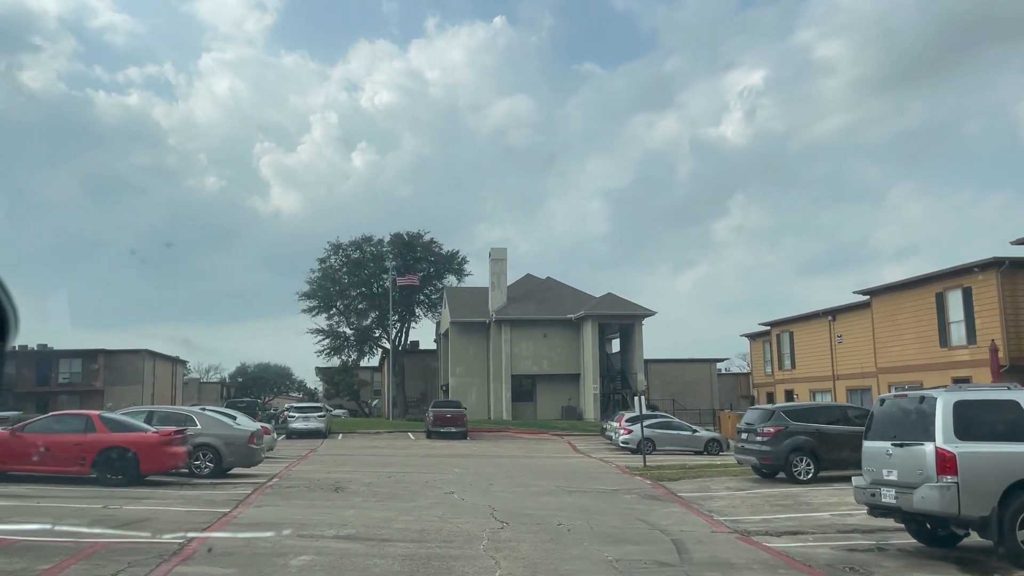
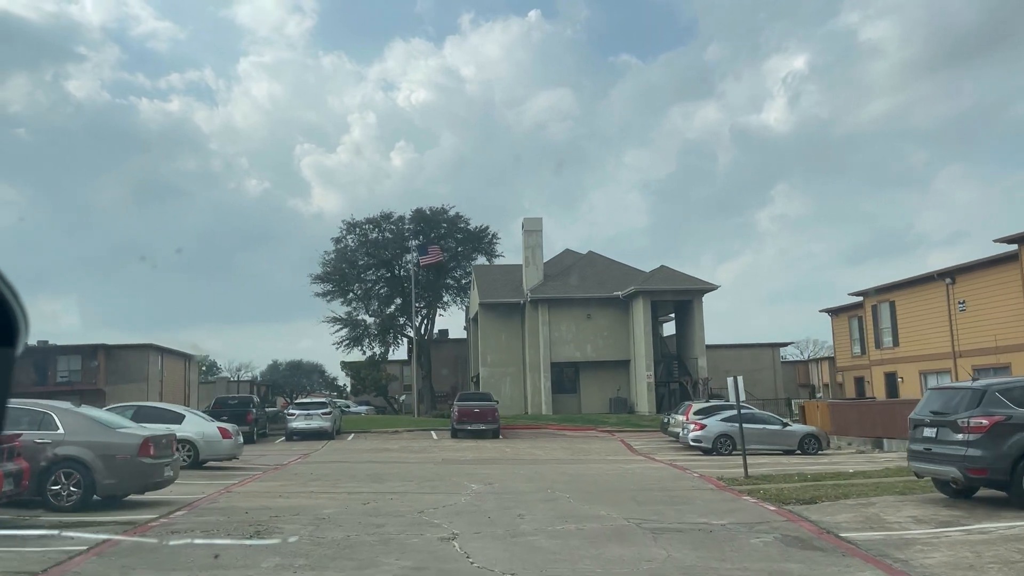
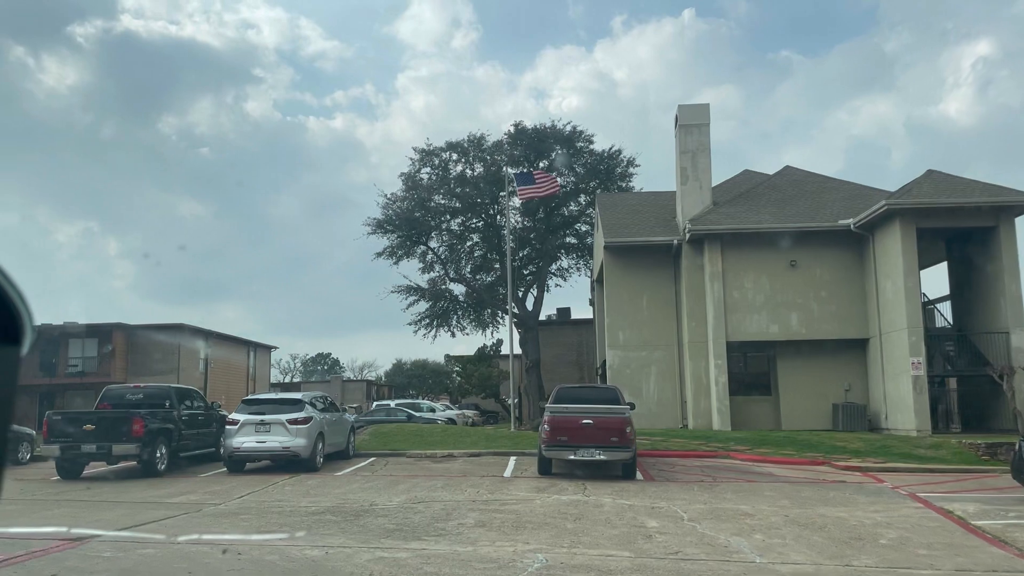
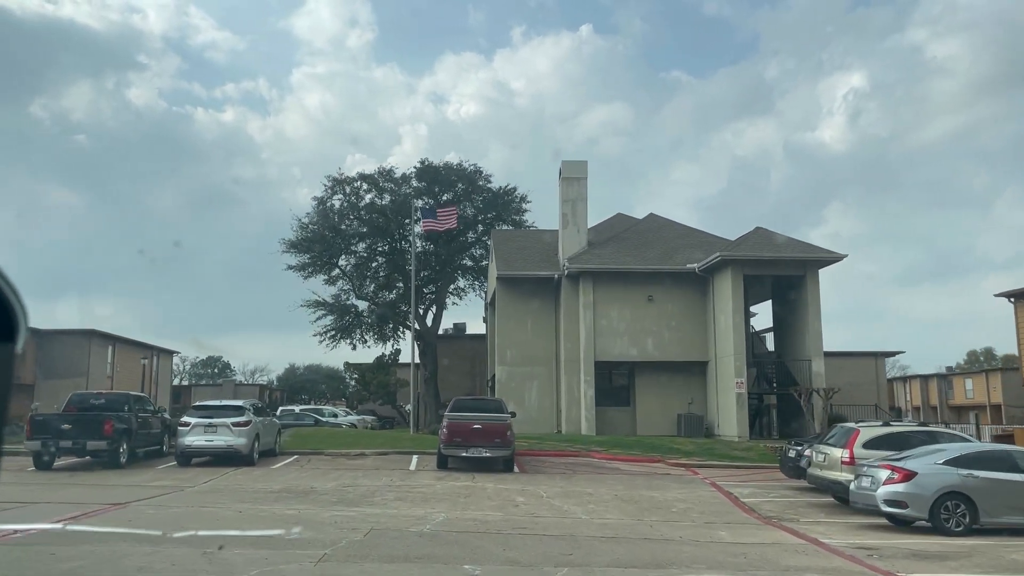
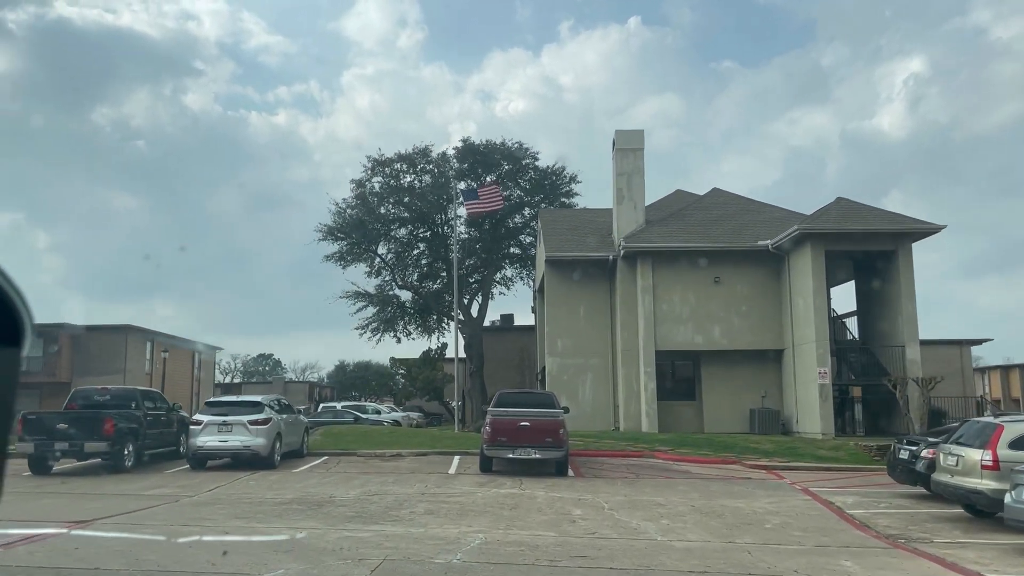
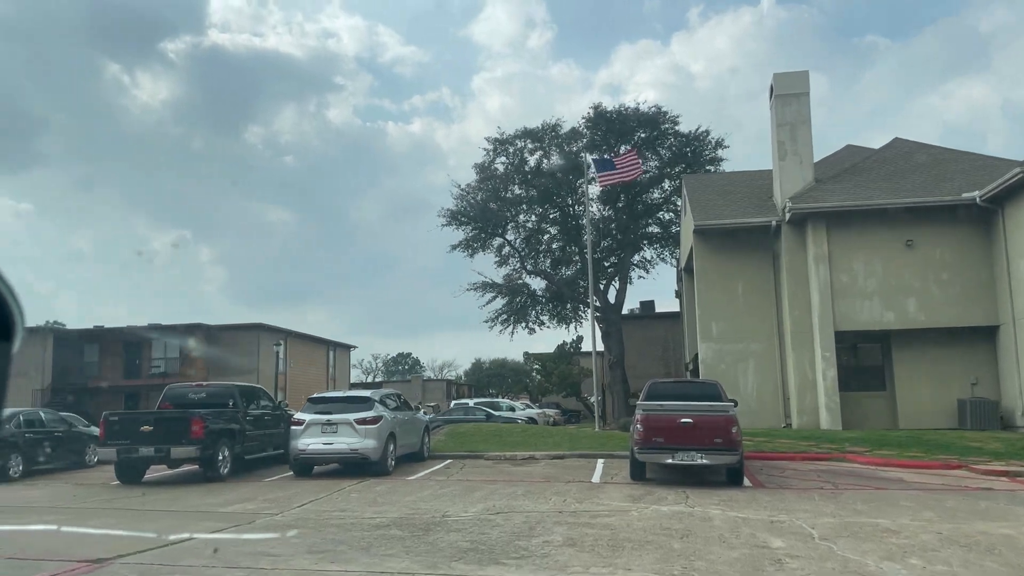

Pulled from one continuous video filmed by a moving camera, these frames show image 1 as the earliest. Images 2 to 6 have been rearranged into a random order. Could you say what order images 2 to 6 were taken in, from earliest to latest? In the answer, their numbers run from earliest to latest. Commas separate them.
2, 4, 5, 3, 6
